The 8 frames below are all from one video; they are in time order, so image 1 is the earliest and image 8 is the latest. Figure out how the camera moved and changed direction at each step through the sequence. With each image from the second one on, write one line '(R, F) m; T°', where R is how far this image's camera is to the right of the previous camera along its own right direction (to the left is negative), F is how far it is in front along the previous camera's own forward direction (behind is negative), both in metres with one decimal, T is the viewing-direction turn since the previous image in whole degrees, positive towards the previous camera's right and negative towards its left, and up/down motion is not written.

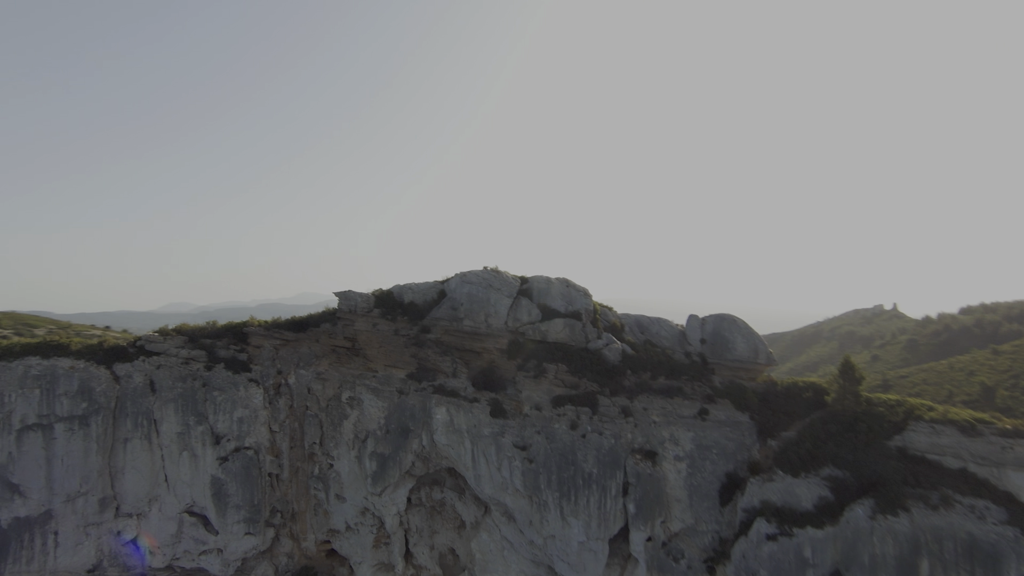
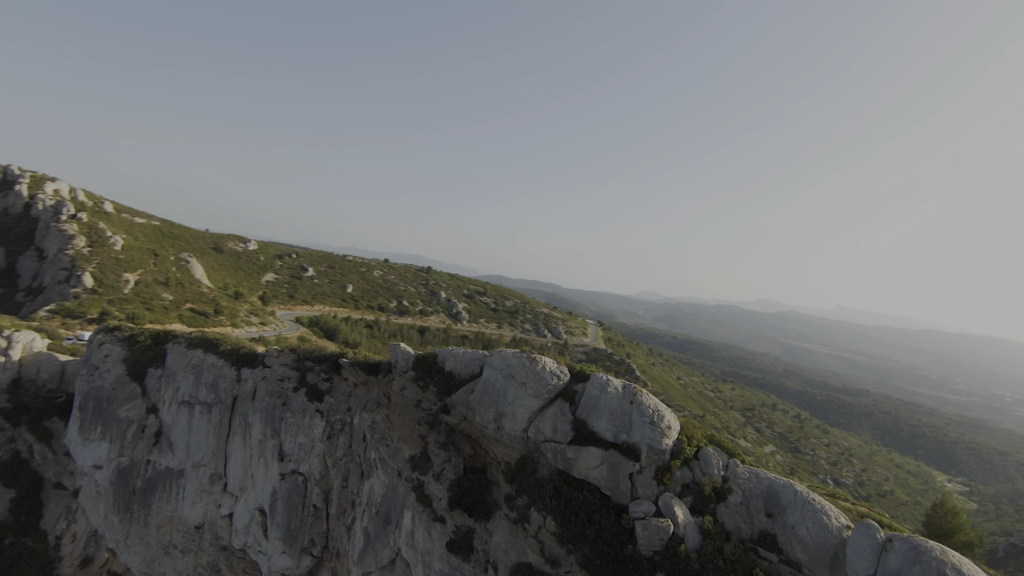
(+9.6, +9.4) m; -44°
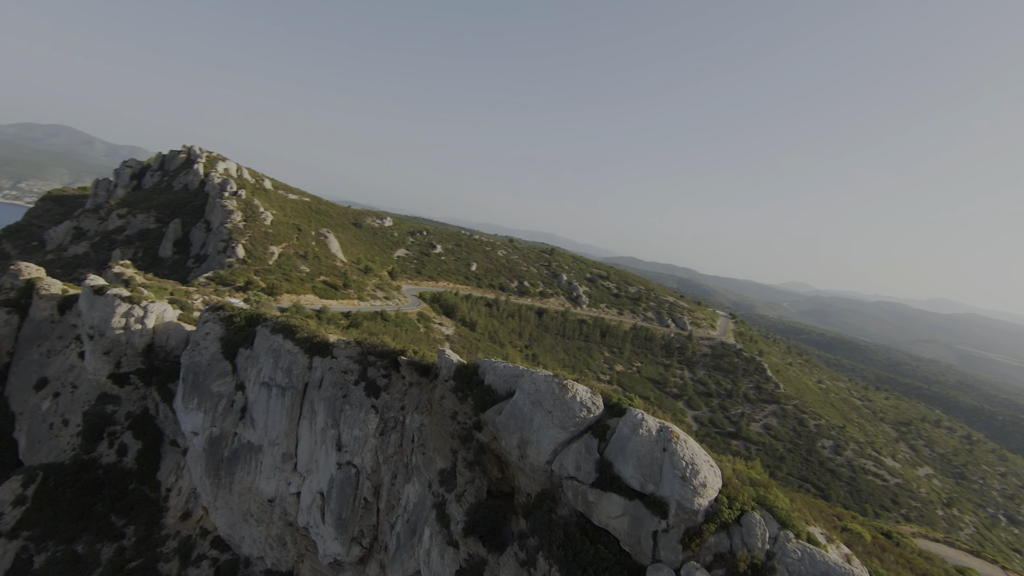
(+2.4, +1.5) m; -13°
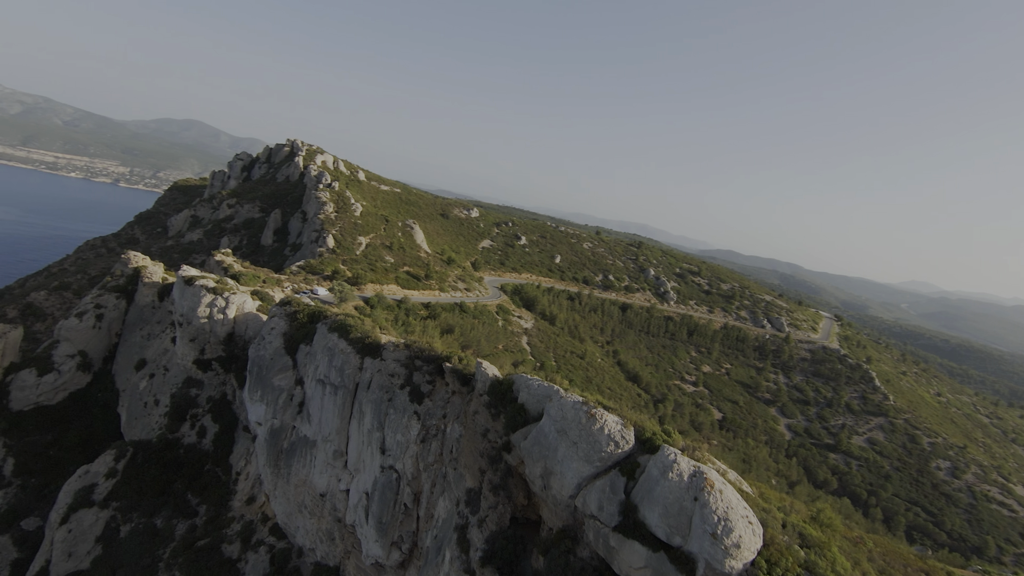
(+1.4, +1.1) m; -9°
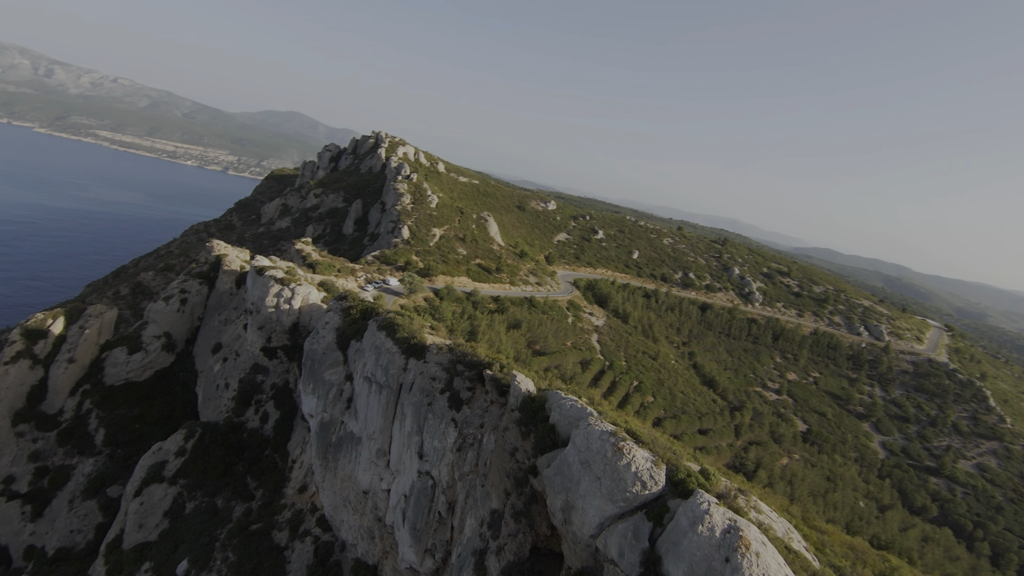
(+1.1, +1.1) m; -8°
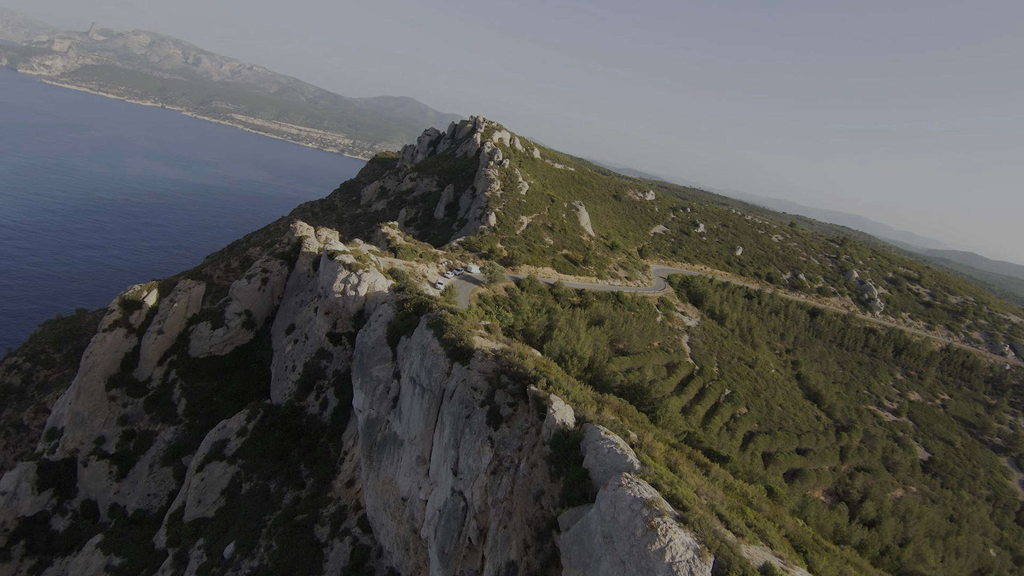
(+1.3, +2.6) m; -10°
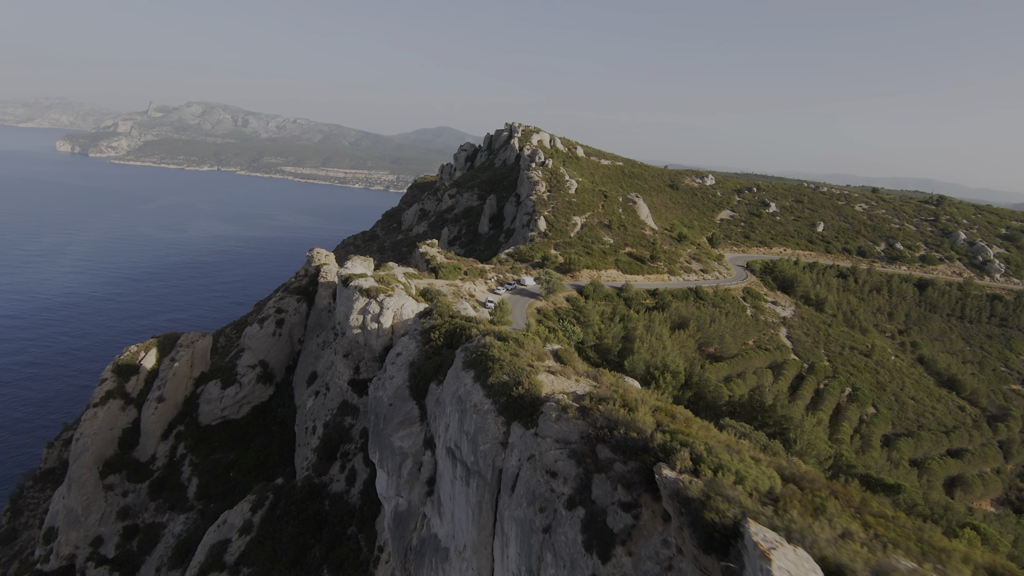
(-0.6, +8.6) m; -5°
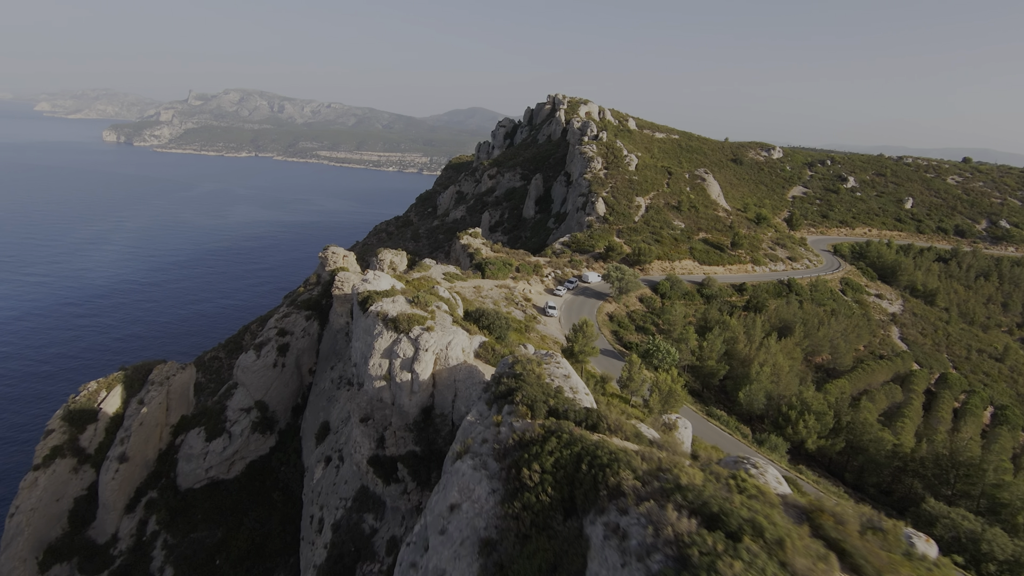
(-2.1, +9.5) m; -3°
